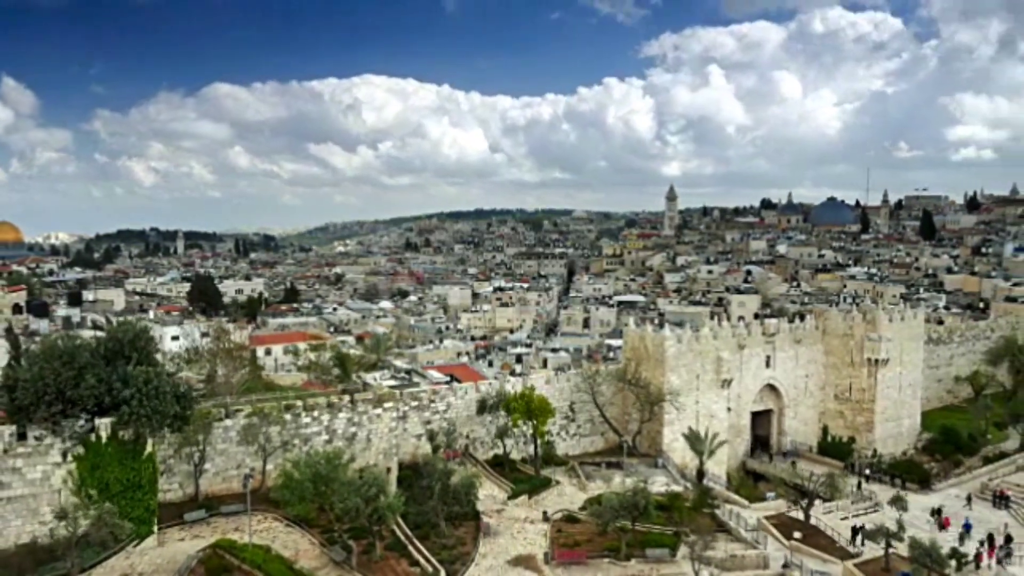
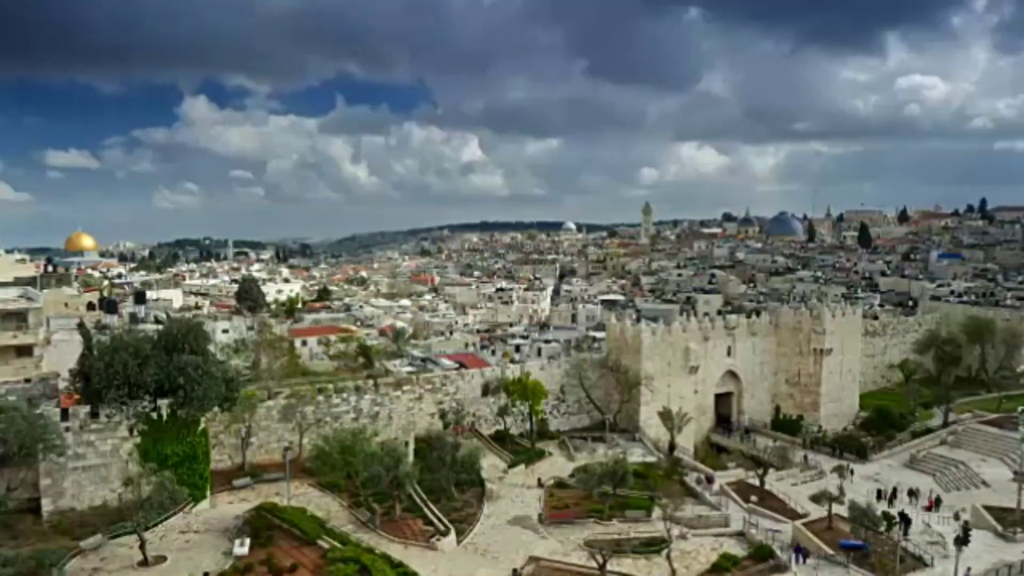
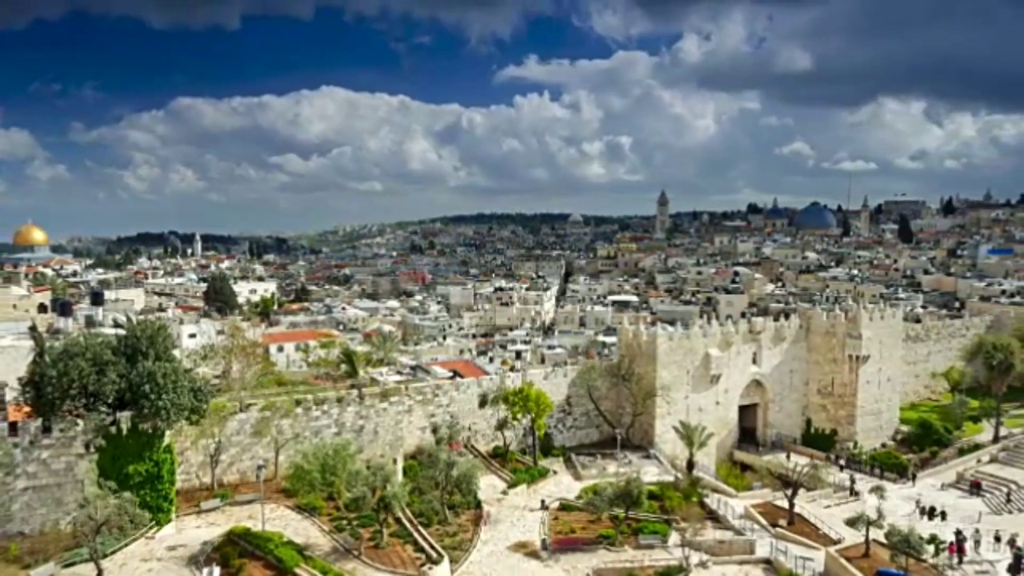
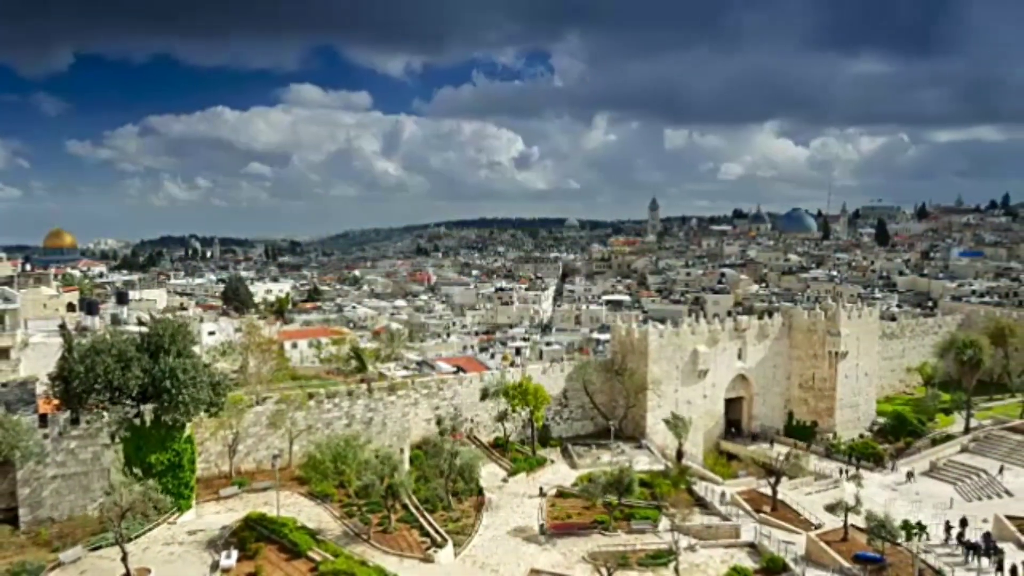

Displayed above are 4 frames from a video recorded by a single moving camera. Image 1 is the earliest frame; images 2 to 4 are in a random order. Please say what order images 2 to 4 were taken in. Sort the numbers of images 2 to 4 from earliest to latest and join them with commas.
3, 4, 2
